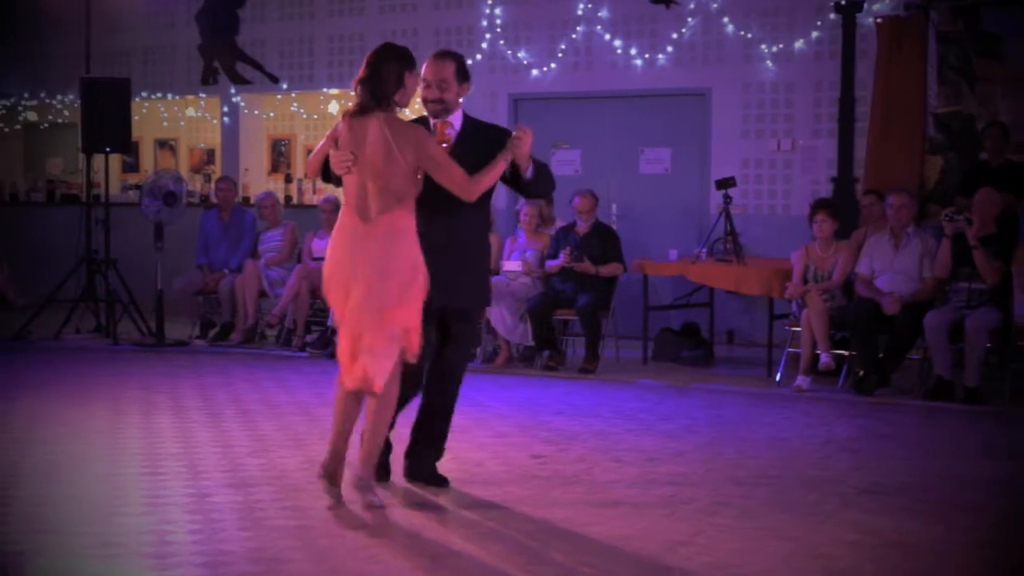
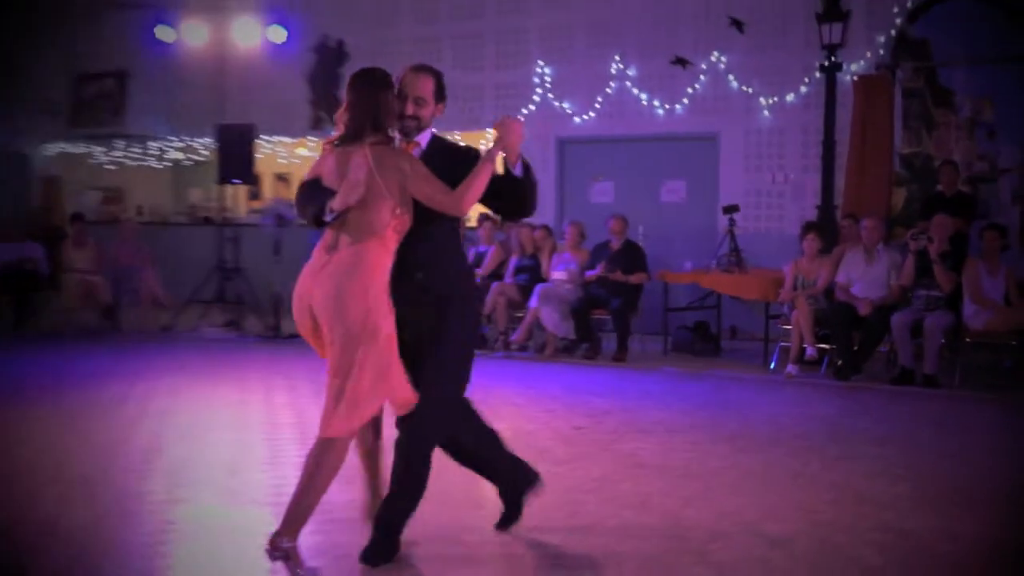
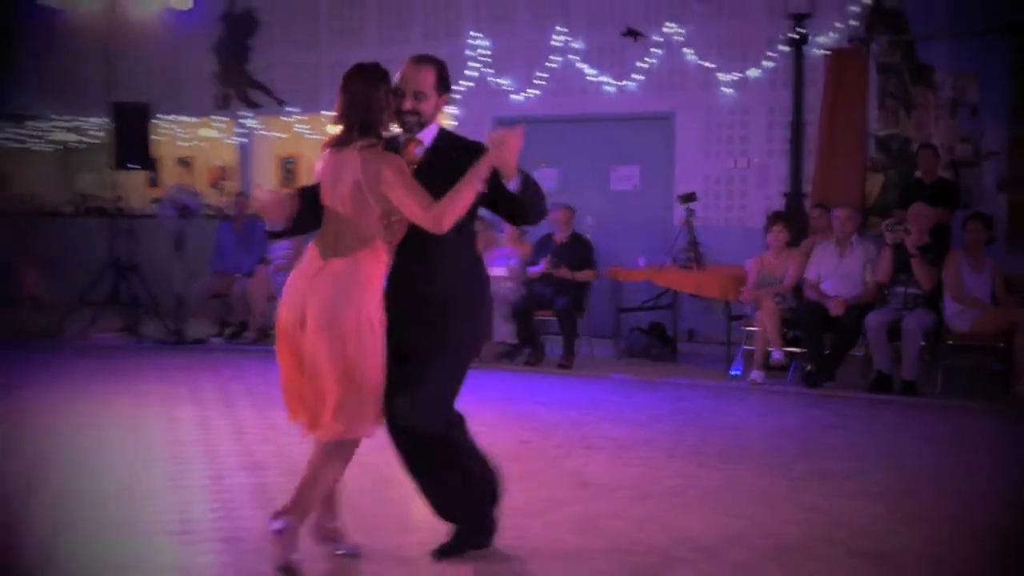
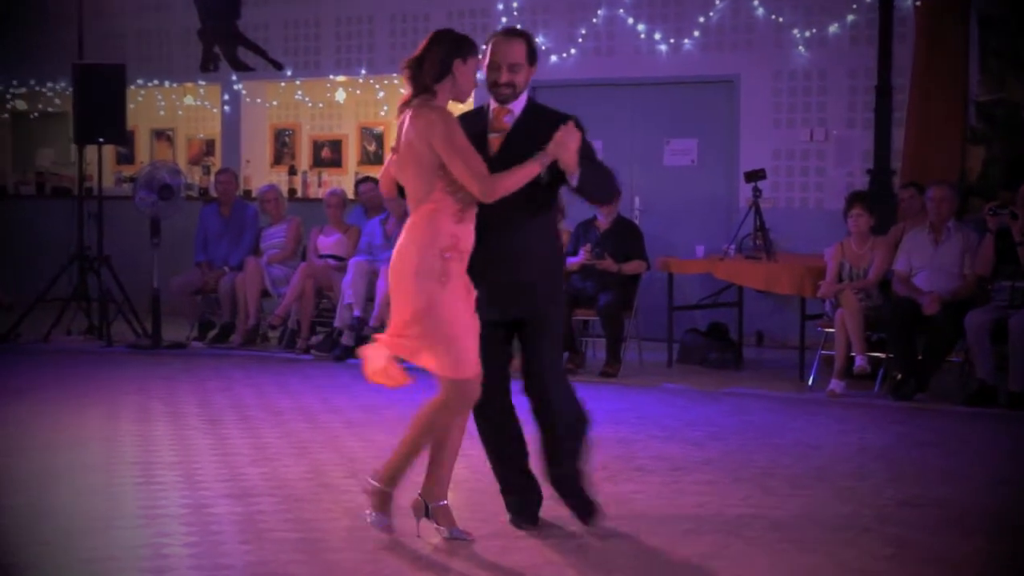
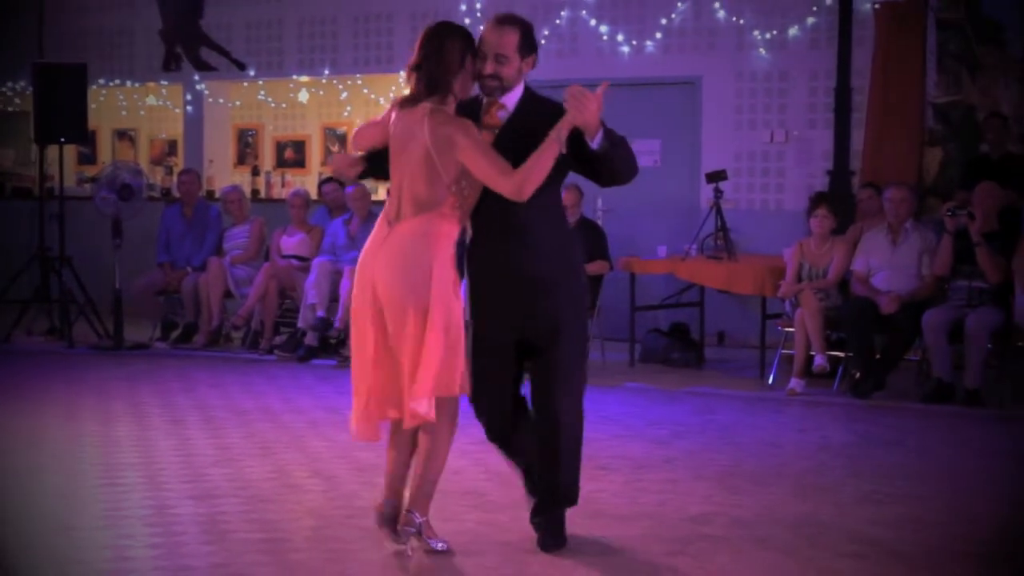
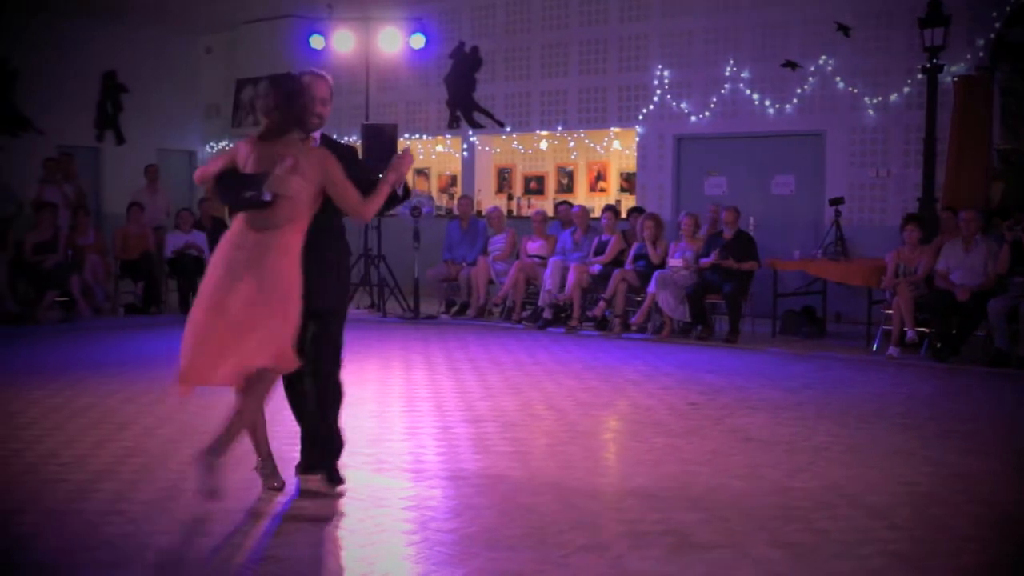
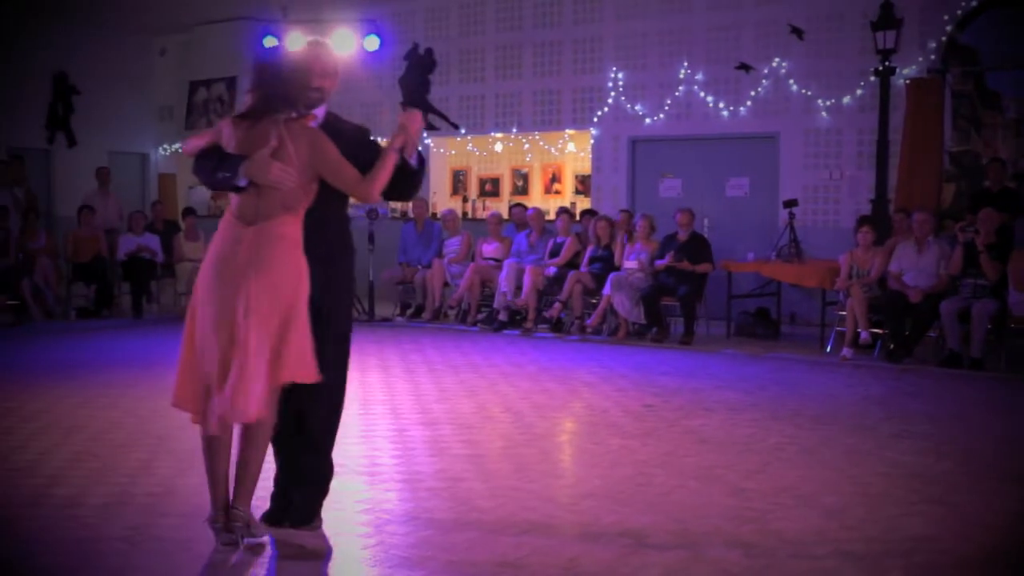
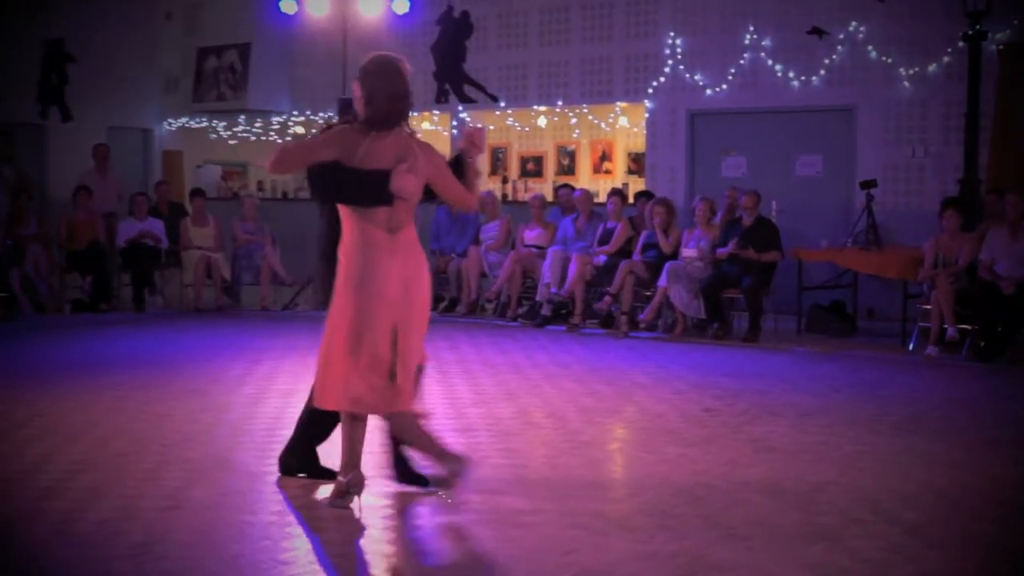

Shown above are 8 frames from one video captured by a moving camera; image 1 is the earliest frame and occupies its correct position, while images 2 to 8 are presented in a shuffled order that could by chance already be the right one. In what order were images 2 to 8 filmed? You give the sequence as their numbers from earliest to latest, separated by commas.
4, 5, 3, 2, 7, 6, 8
